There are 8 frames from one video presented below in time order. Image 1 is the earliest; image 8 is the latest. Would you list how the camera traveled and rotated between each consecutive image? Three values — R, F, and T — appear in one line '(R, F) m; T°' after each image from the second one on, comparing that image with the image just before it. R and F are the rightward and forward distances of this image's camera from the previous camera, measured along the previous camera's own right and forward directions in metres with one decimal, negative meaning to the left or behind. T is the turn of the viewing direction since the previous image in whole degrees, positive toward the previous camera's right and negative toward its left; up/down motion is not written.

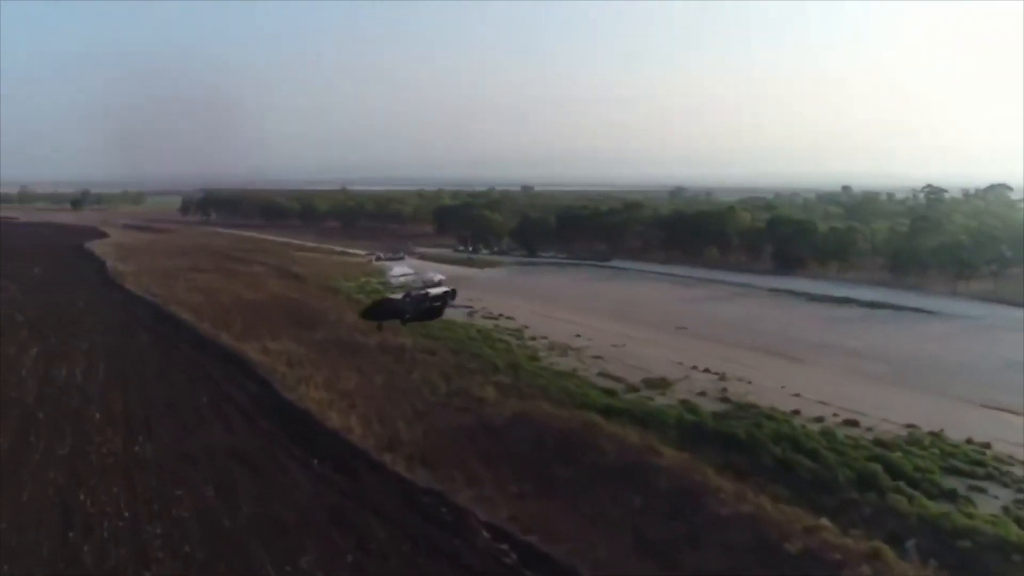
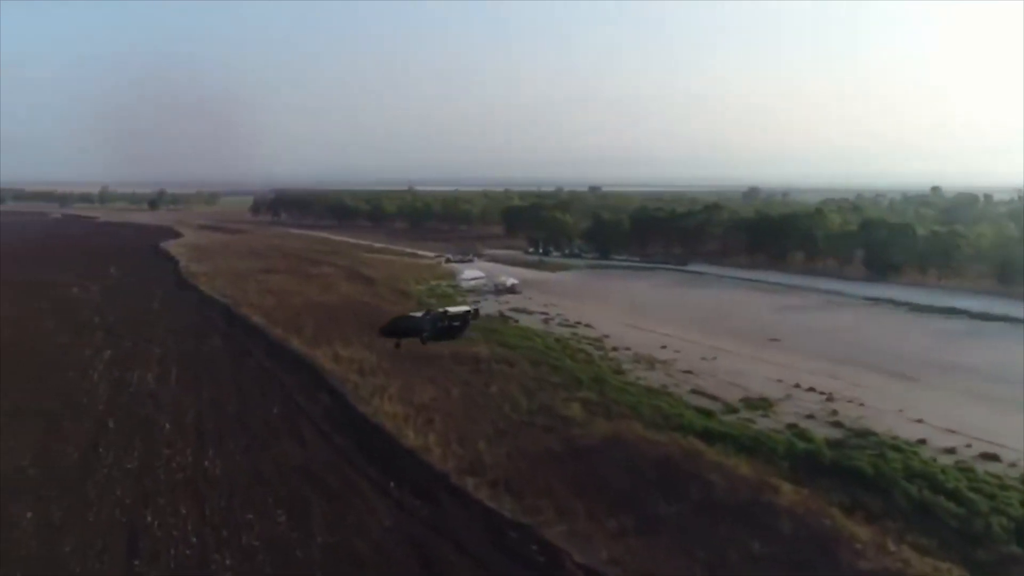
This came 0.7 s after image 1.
(-0.6, +1.3) m; -4°
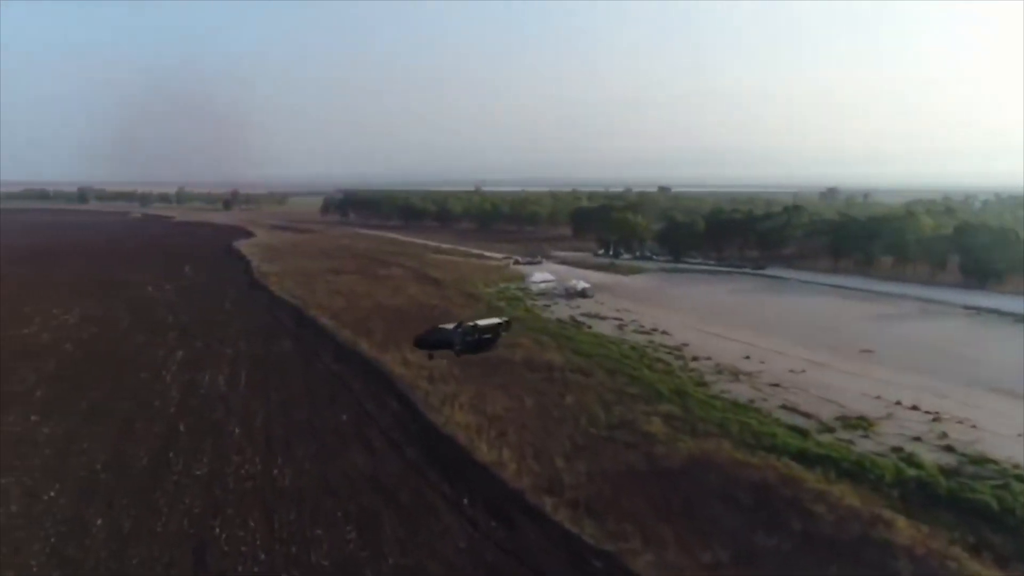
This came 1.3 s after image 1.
(-0.3, +0.9) m; -5°
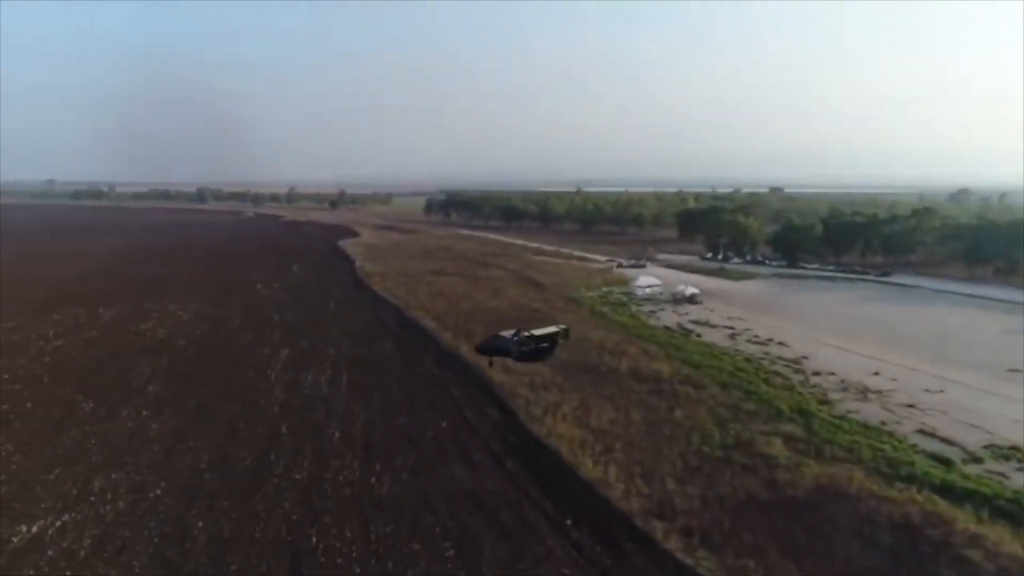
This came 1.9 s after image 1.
(-0.2, +0.8) m; -7°
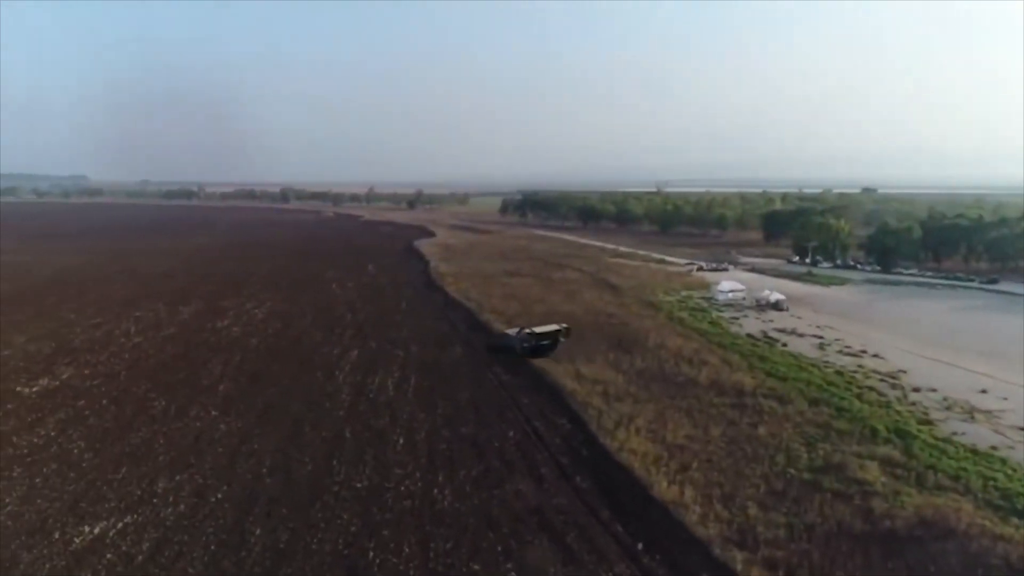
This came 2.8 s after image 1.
(+0.1, +0.8) m; -6°
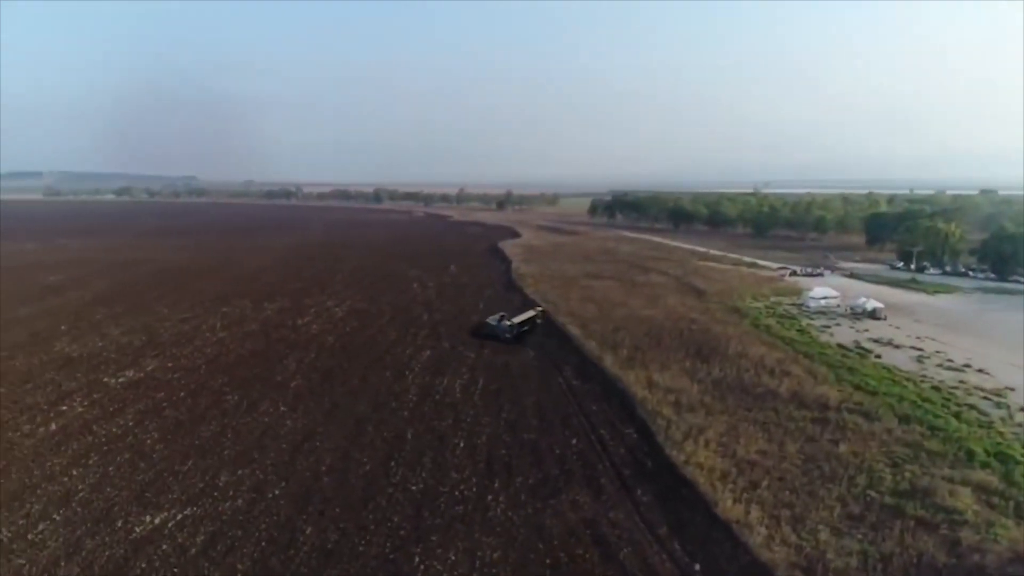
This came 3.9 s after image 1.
(+0.6, +0.4) m; -7°
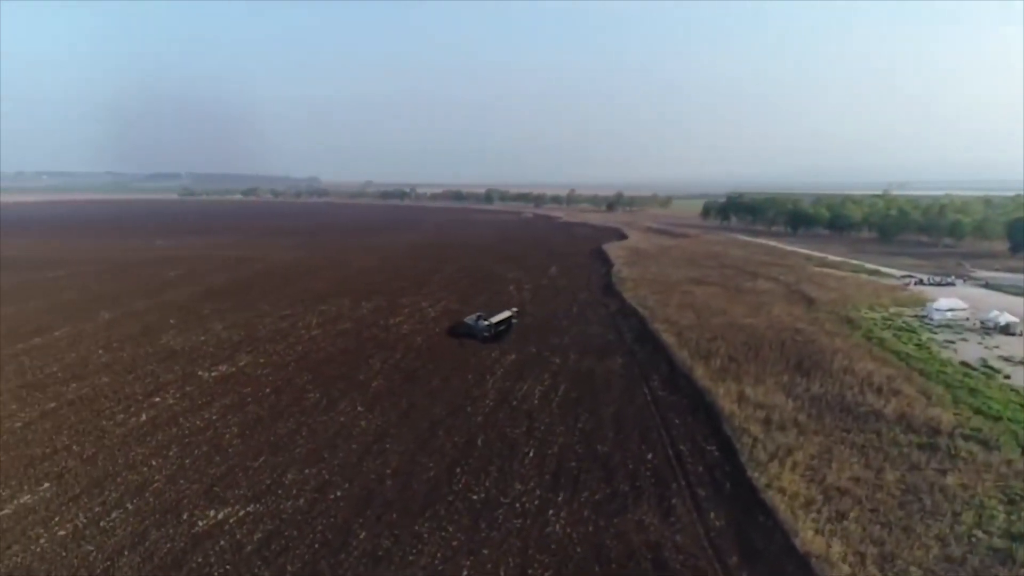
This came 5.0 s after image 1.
(+0.9, +0.6) m; -9°
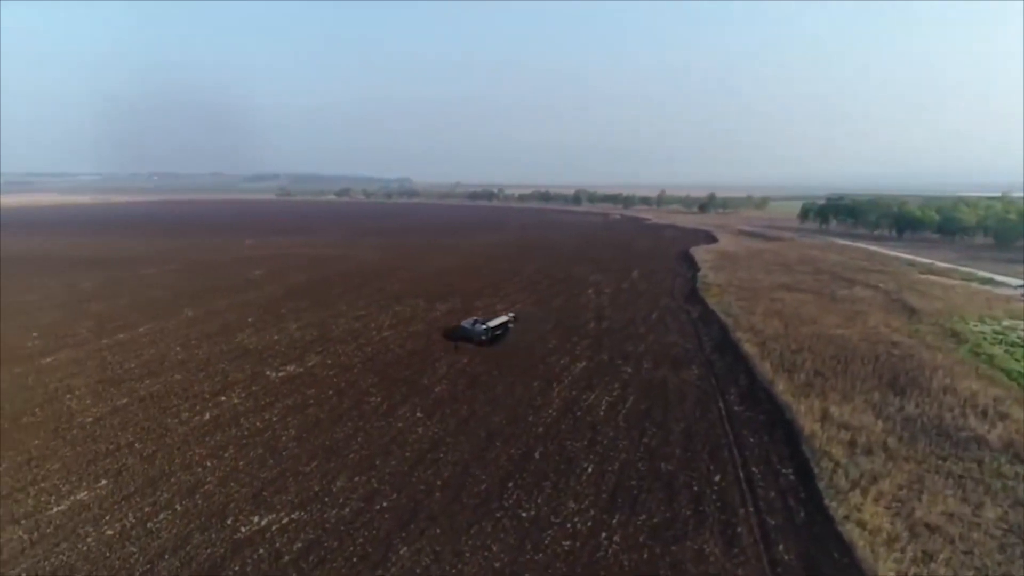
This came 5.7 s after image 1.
(+0.6, +0.7) m; -7°
